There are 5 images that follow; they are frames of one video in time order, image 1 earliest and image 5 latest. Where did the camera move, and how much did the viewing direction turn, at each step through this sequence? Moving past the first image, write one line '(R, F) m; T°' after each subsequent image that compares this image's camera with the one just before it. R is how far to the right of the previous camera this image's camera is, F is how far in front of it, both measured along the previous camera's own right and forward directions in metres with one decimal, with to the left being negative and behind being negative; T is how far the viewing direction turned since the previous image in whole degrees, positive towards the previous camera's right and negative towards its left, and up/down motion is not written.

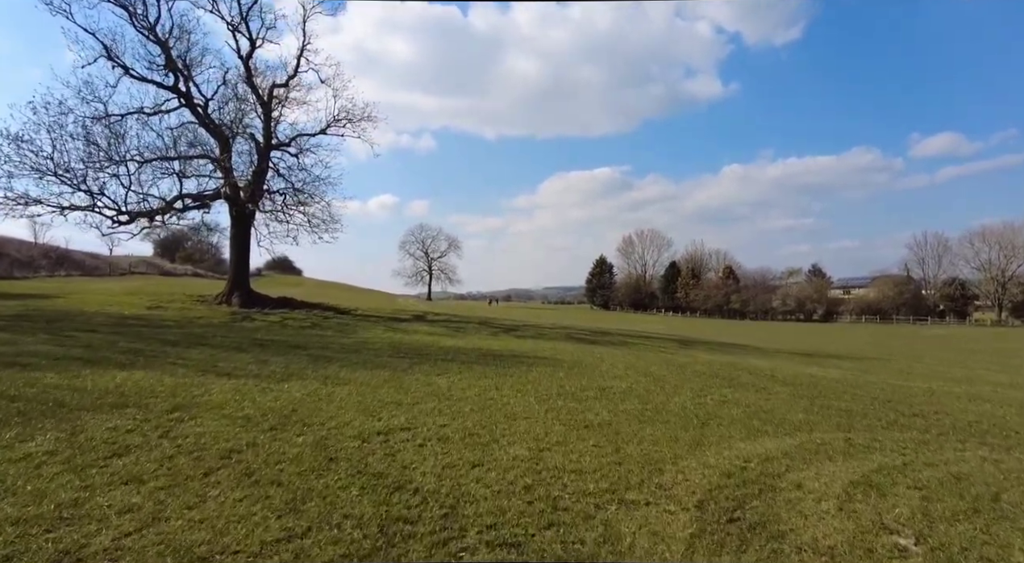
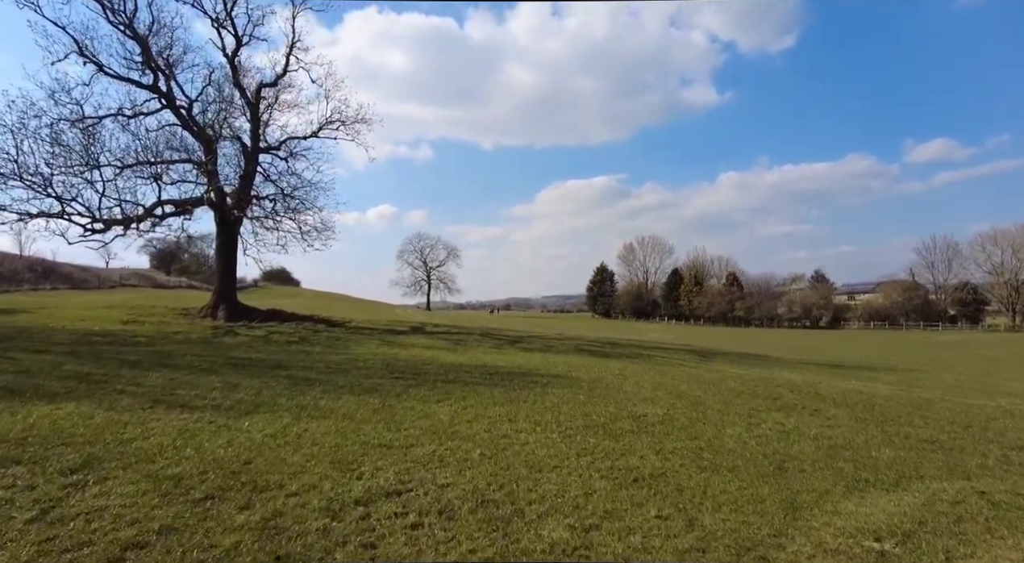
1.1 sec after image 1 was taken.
(-0.3, +2.1) m; 0°
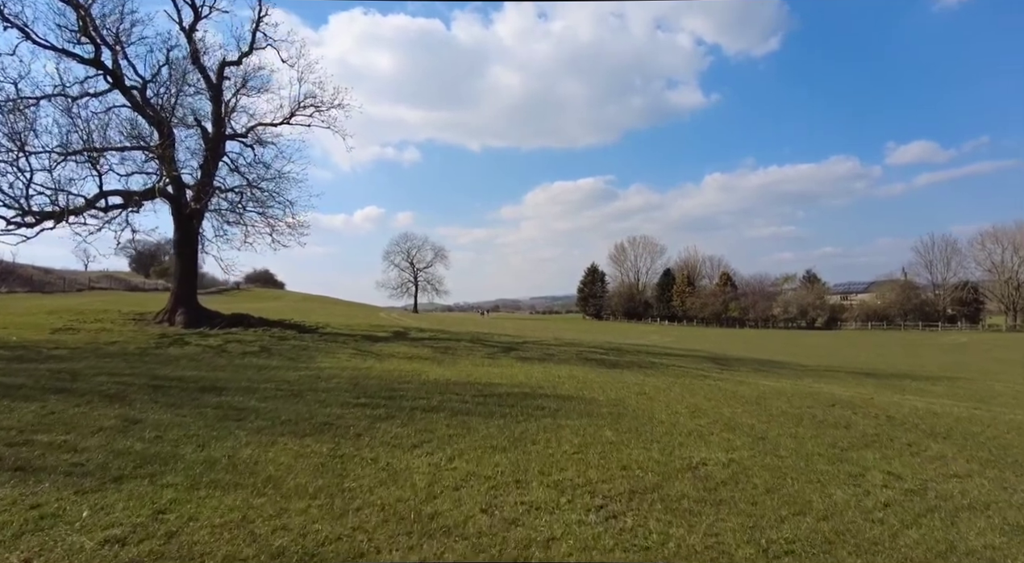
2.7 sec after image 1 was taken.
(-0.2, +3.2) m; +1°
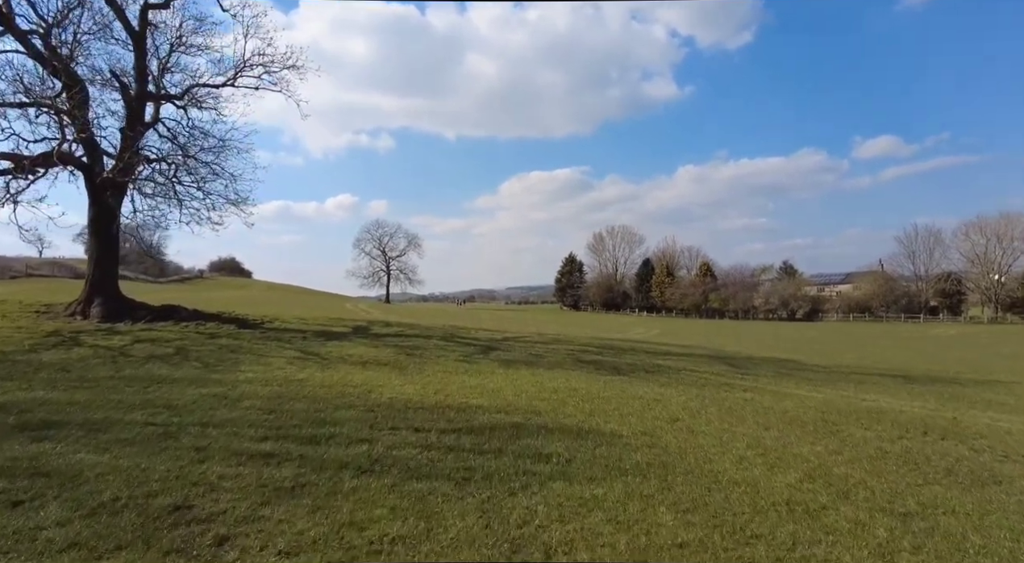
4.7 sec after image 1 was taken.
(-0.2, +4.1) m; +2°
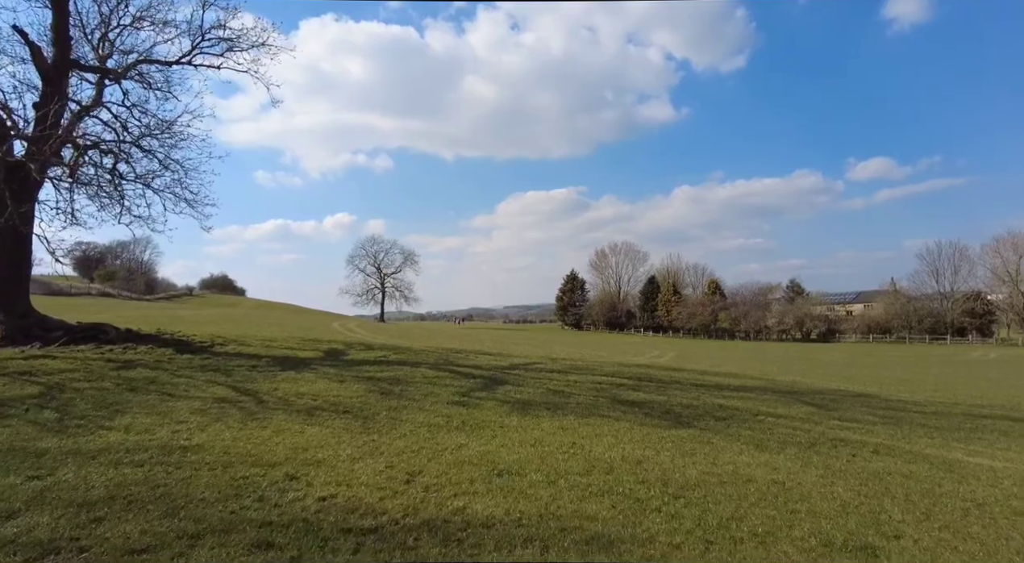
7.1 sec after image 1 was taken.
(-0.4, +5.3) m; 0°
